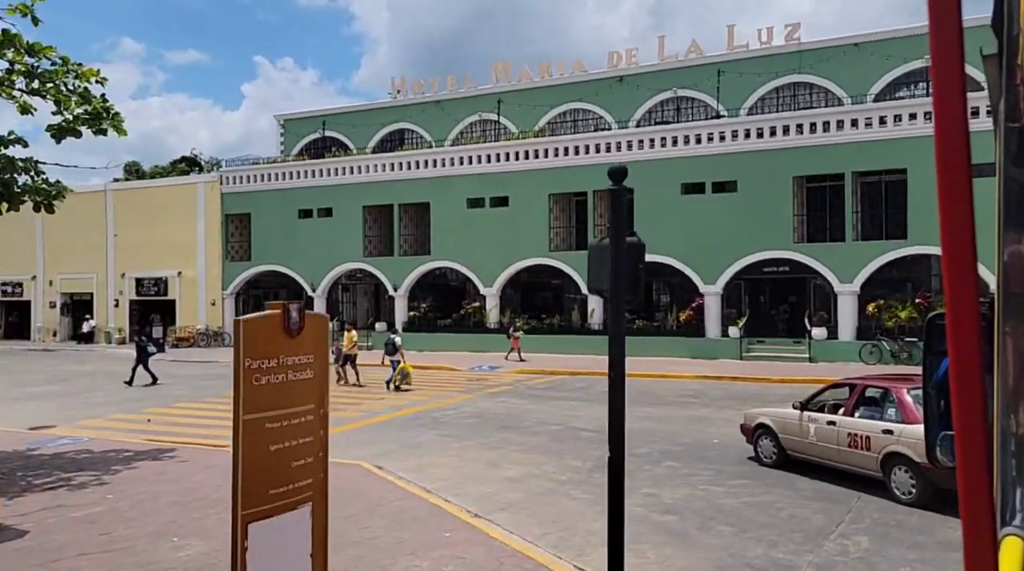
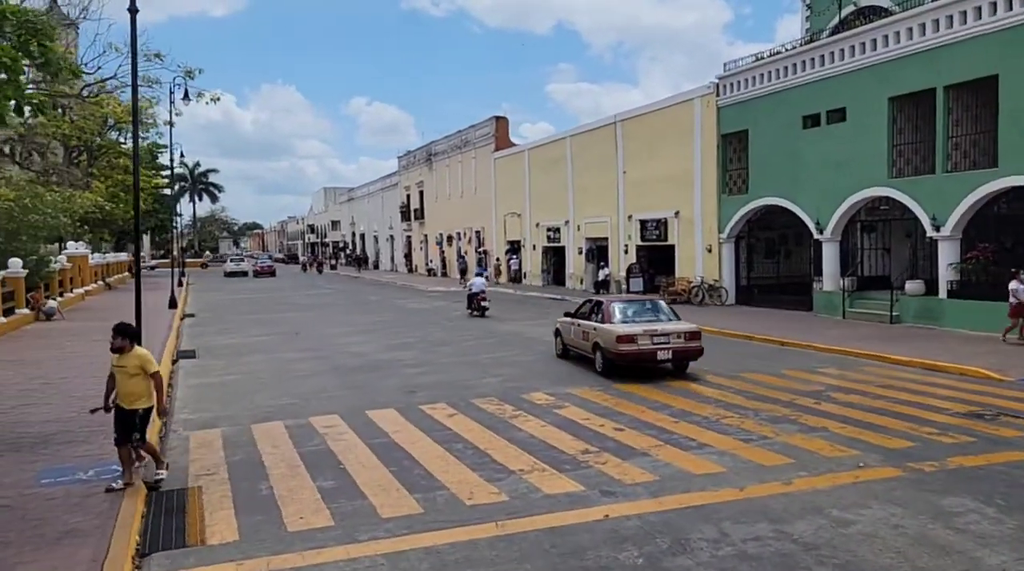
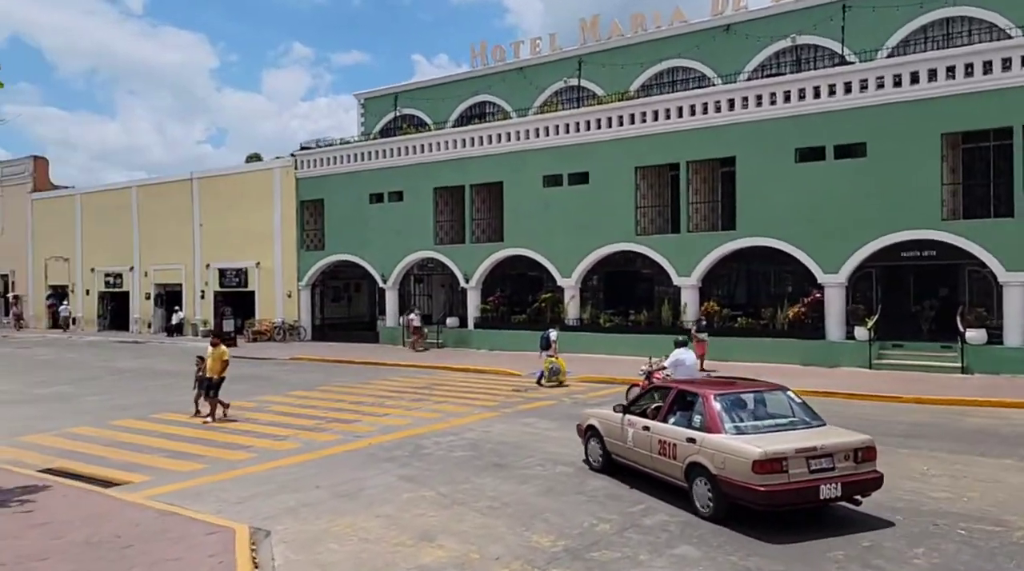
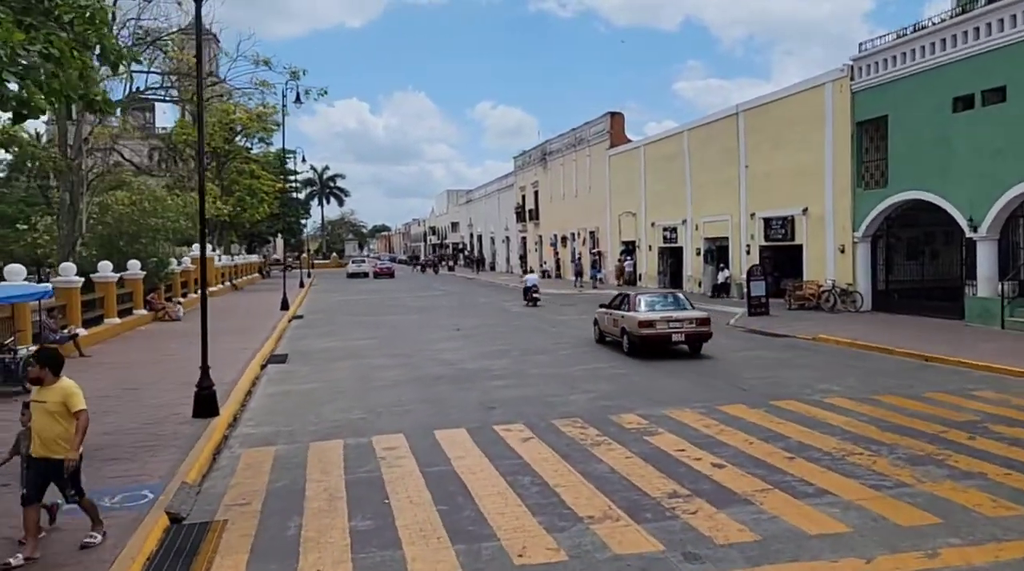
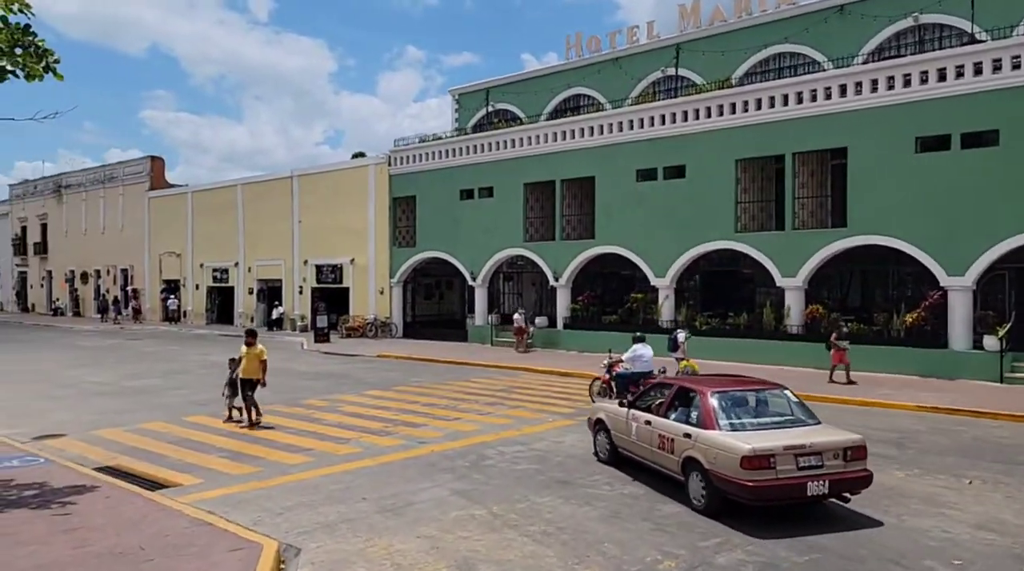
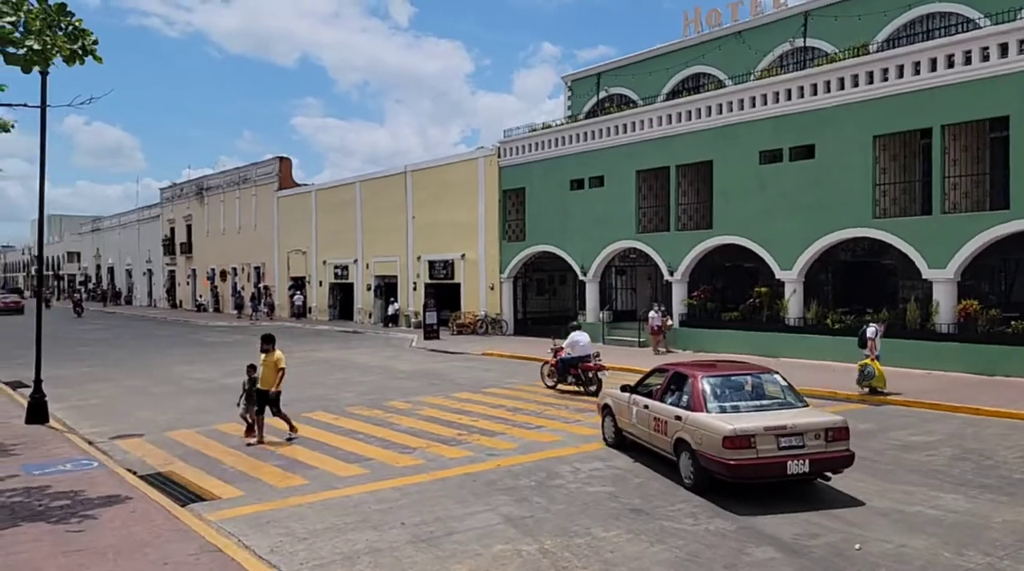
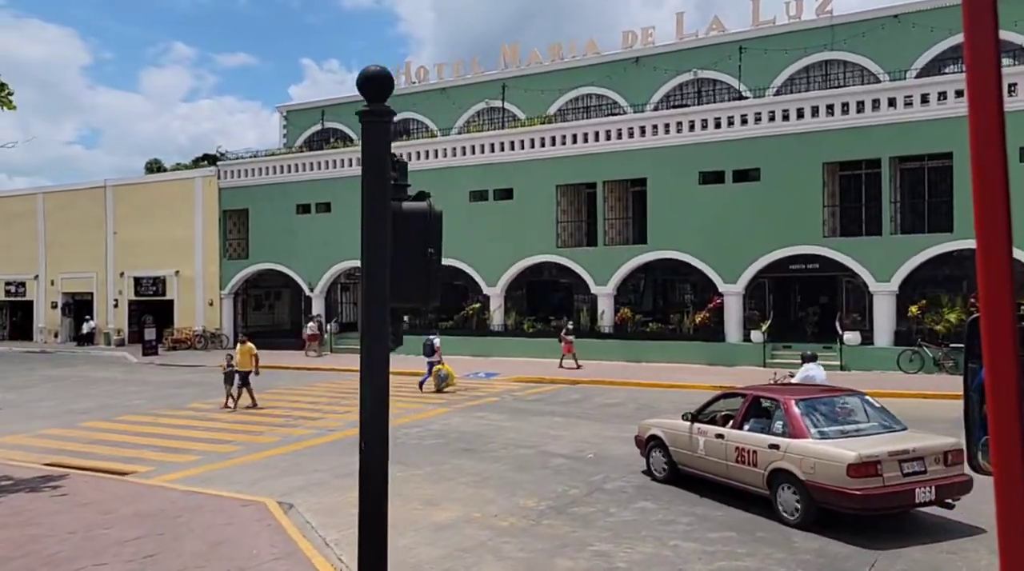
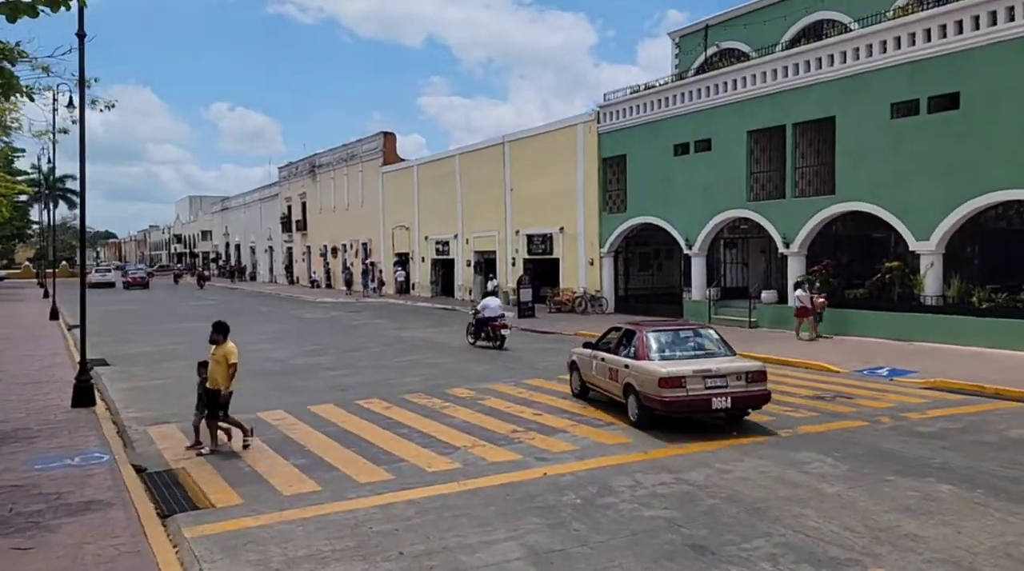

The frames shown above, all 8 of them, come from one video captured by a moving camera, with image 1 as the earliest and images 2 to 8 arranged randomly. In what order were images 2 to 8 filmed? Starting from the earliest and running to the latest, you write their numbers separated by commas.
7, 3, 5, 6, 8, 2, 4
